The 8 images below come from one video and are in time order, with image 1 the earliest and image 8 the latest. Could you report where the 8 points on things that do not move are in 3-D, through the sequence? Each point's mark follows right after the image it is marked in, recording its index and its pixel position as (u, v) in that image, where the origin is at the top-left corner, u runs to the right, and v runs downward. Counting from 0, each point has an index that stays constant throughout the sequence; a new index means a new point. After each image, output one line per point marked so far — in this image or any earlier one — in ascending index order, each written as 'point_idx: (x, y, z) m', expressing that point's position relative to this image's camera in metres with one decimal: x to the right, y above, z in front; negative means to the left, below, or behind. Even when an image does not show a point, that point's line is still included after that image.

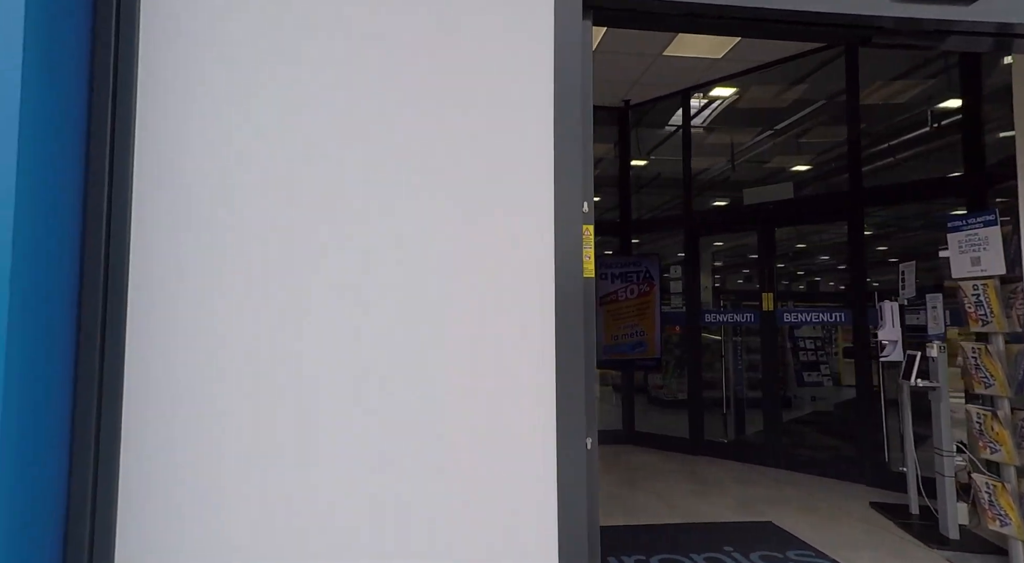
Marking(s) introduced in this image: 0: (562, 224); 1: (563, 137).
0: (+0.1, +0.1, +1.4) m
1: (+0.1, +0.4, +1.4) m
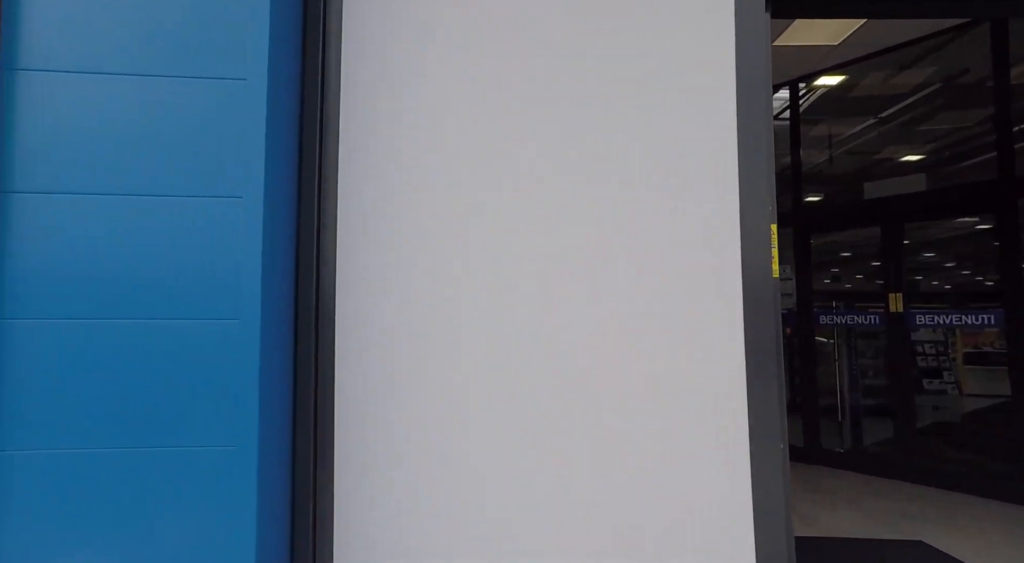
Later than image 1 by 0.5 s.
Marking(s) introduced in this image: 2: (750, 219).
0: (+0.6, +0.1, +1.4) m
1: (+0.6, +0.4, +1.4) m
2: (+0.6, +0.2, +1.4) m
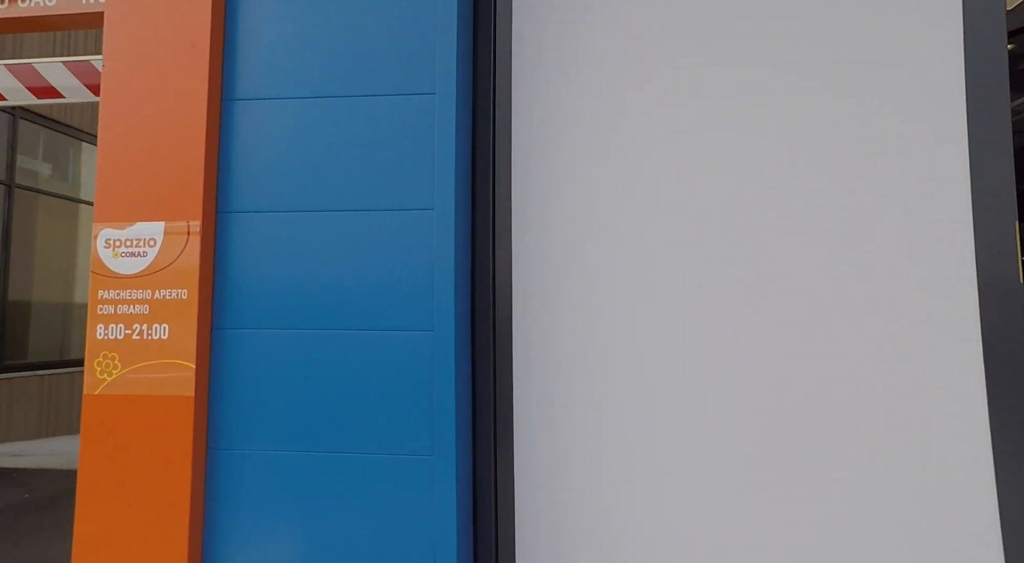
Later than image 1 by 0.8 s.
0: (+1.0, +0.1, +1.2) m
1: (+1.0, +0.3, +1.2) m
2: (+1.0, +0.1, +1.2) m
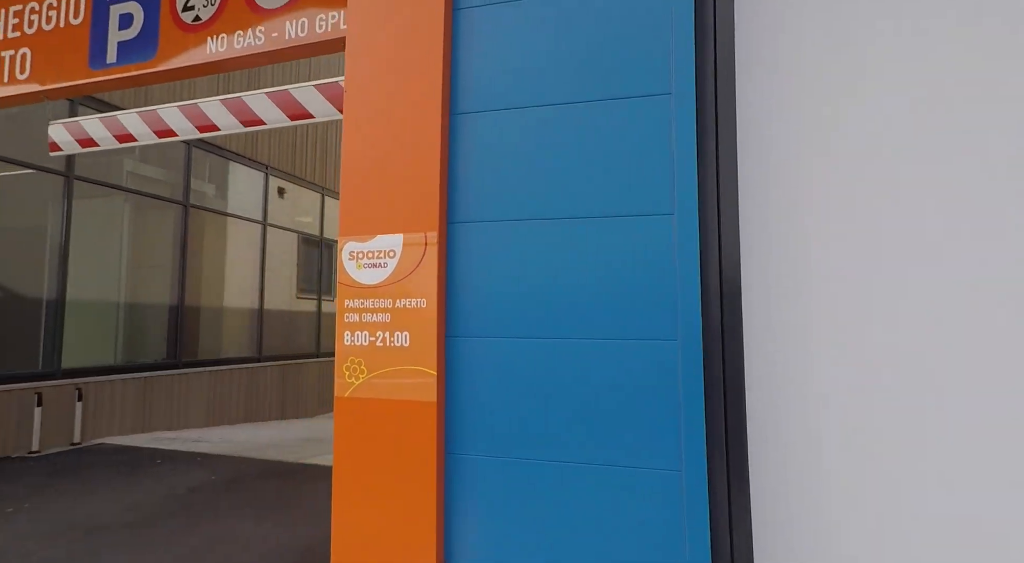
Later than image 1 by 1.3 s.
0: (+1.4, +0.1, +0.9) m
1: (+1.4, +0.3, +1.0) m
2: (+1.4, +0.1, +0.9) m
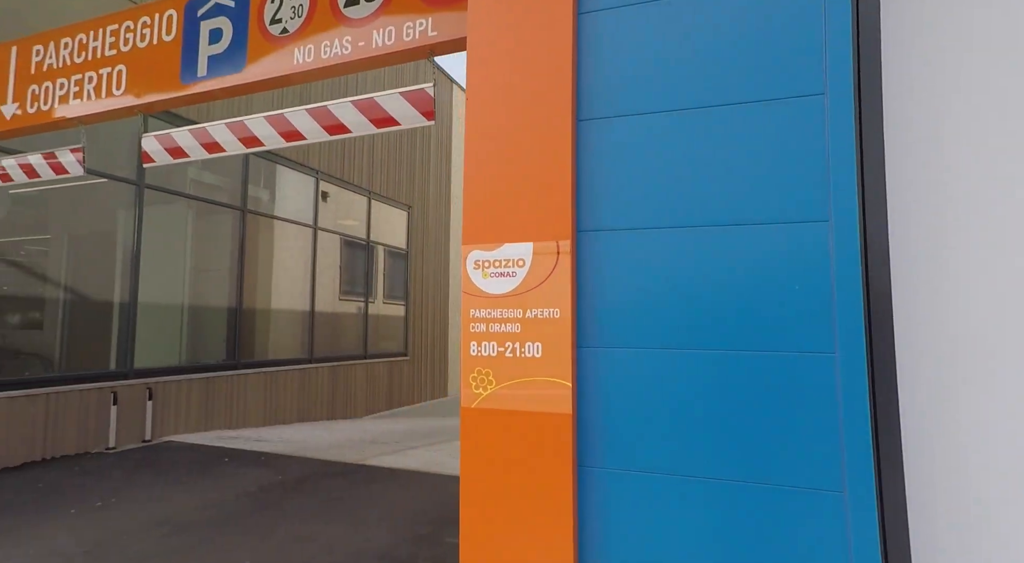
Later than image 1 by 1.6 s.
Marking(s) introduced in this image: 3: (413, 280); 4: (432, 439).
0: (+1.7, +0.1, +0.8) m
1: (+1.7, +0.3, +0.8) m
2: (+1.7, +0.1, +0.8) m
3: (-2.2, 0.0, +12.6) m
4: (-1.1, -2.1, +7.6) m
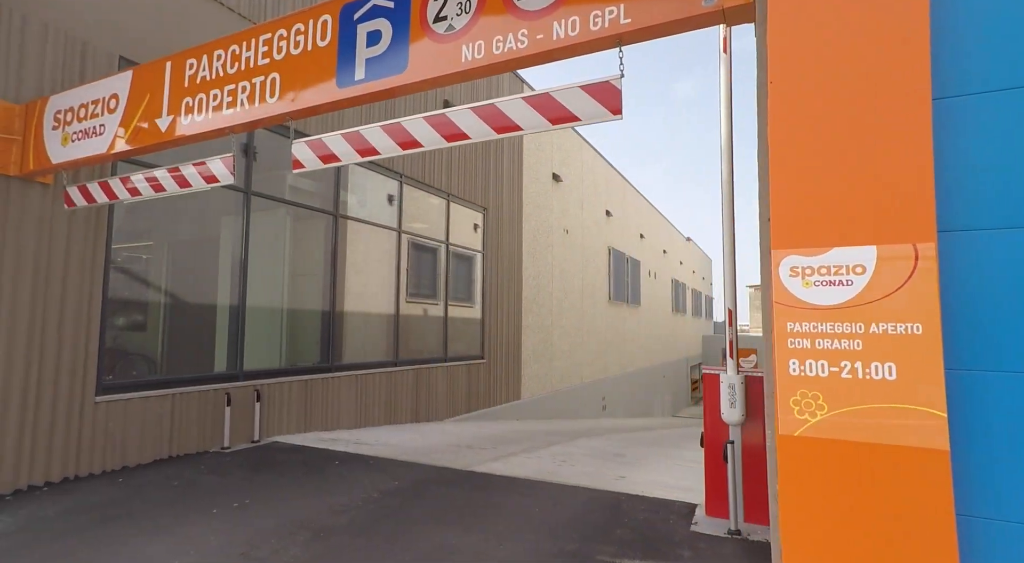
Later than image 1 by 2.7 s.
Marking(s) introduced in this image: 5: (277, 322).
0: (+2.3, +0.1, +0.5) m
1: (+2.3, +0.3, +0.5) m
2: (+2.3, +0.1, +0.5) m
3: (-0.5, 0.0, +12.6) m
4: (+0.2, -2.1, +7.5) m
5: (-3.1, -0.6, +7.6) m
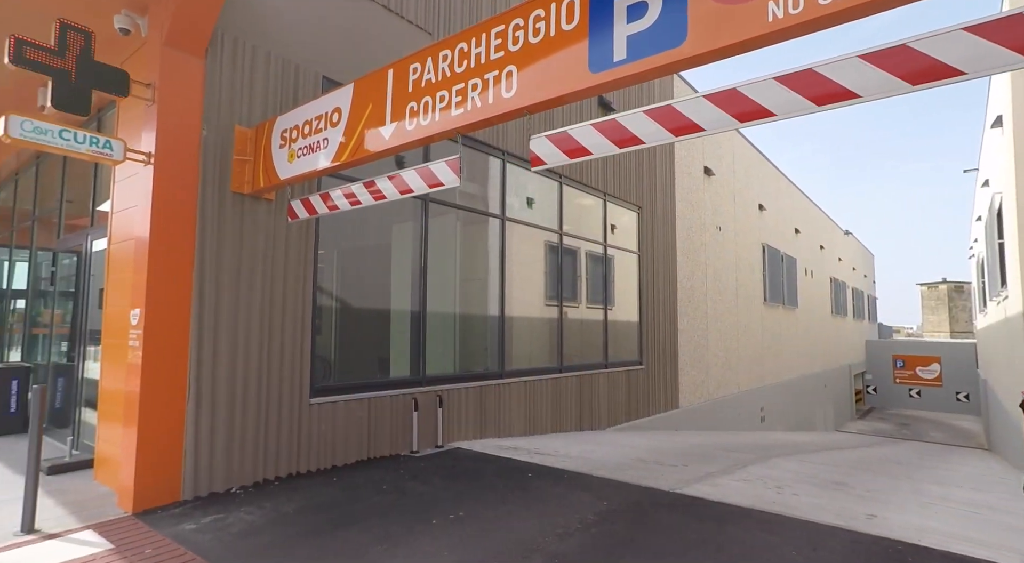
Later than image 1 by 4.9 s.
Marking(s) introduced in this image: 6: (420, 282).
0: (+2.9, +0.1, -0.4) m
1: (+2.9, +0.3, -0.4) m
2: (+2.9, +0.1, -0.4) m
3: (+2.8, -0.1, +12.0) m
4: (+2.4, -2.1, +6.9) m
5: (-0.8, -0.6, +7.6) m
6: (-1.1, 0.0, +7.1) m
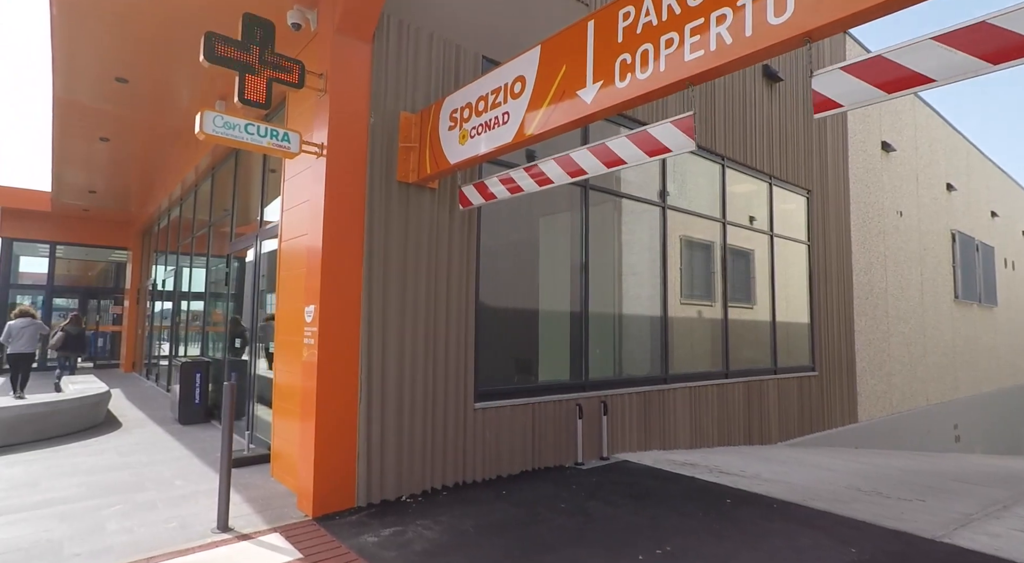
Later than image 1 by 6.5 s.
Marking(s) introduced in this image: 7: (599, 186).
0: (+3.3, +0.2, -1.7) m
1: (+3.3, +0.4, -1.7) m
2: (+3.3, +0.2, -1.7) m
3: (+5.6, 0.0, +10.5) m
4: (+4.2, -2.0, +5.6) m
5: (+1.2, -0.6, +6.9) m
6: (+0.8, +0.1, +6.5) m
7: (+1.0, +1.1, +6.8) m
